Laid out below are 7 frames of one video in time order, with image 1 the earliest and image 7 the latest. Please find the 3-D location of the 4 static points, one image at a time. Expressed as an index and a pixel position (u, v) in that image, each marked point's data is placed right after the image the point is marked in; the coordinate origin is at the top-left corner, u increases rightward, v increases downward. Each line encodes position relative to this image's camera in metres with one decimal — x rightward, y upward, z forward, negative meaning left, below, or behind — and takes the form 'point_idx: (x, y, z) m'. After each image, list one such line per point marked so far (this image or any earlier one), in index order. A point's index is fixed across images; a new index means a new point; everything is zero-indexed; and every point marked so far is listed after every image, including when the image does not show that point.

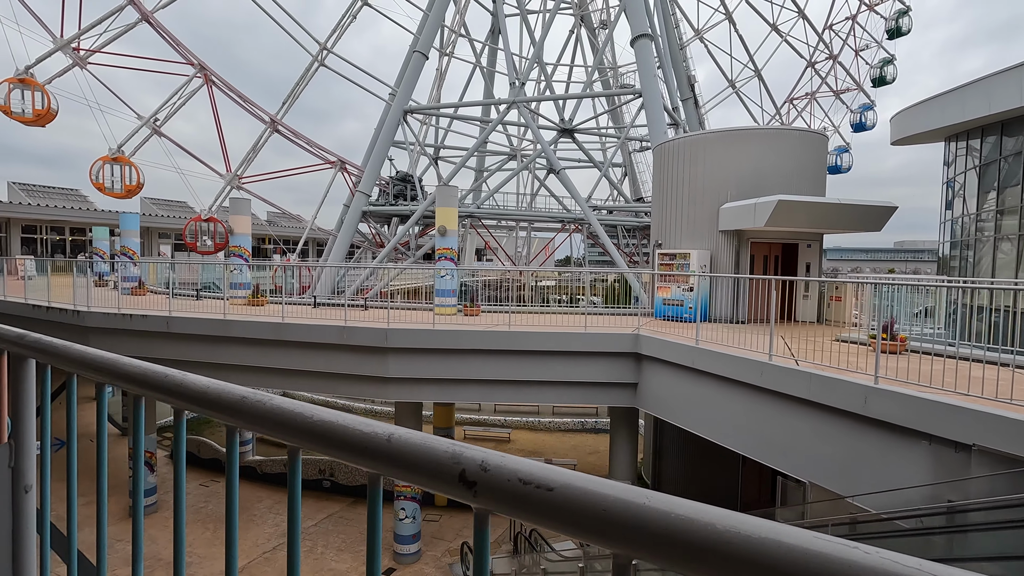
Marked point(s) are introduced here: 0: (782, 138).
0: (+6.9, +3.8, +13.5) m
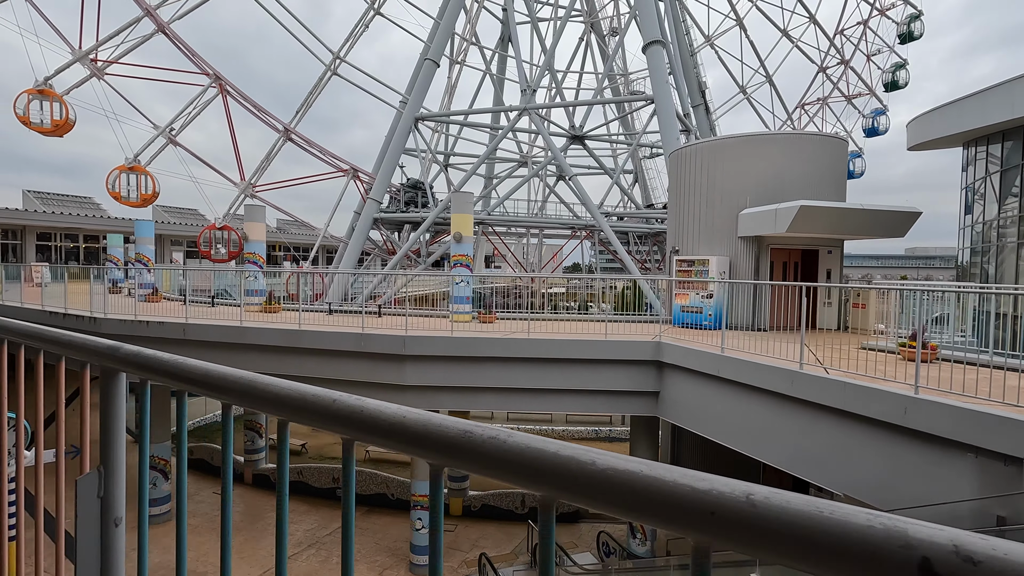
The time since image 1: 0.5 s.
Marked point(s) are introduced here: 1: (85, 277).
0: (+7.3, +3.6, +13.3) m
1: (-13.0, +0.3, +16.3) m
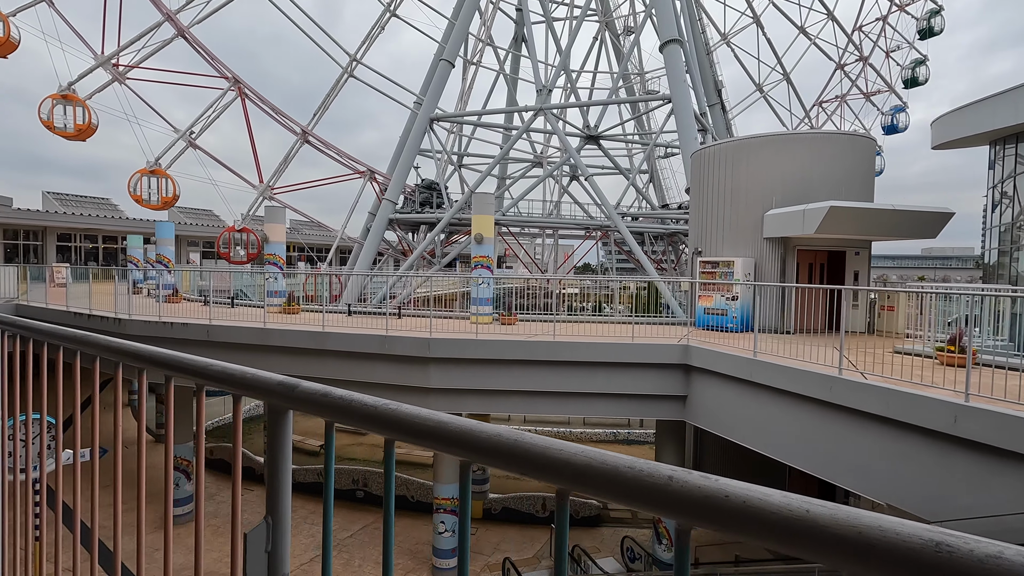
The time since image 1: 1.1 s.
0: (+7.8, +3.6, +13.1) m
1: (-12.4, +0.3, +16.5) m
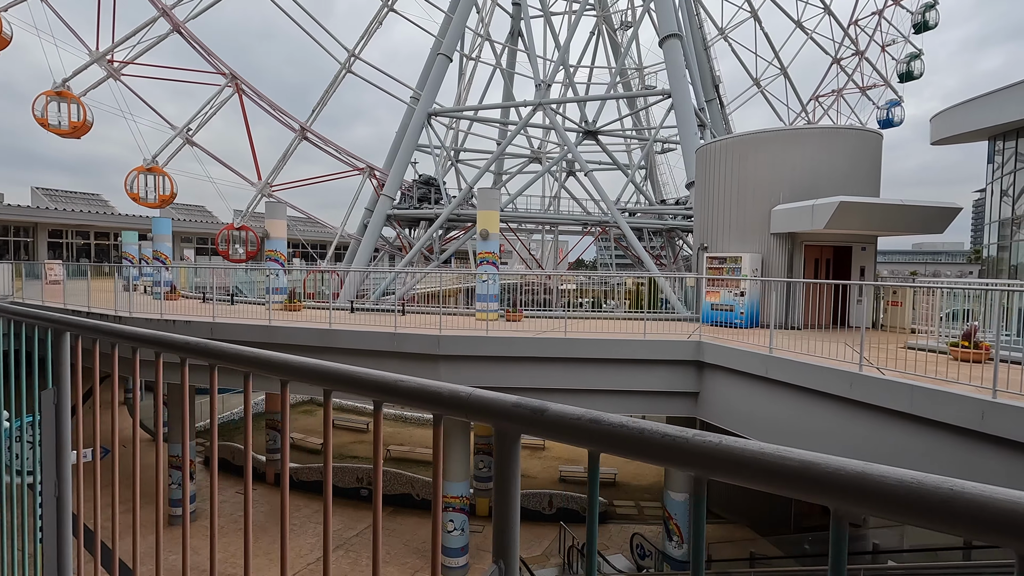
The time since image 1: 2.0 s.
0: (+8.0, +3.7, +13.1) m
1: (-12.3, +0.4, +16.2) m
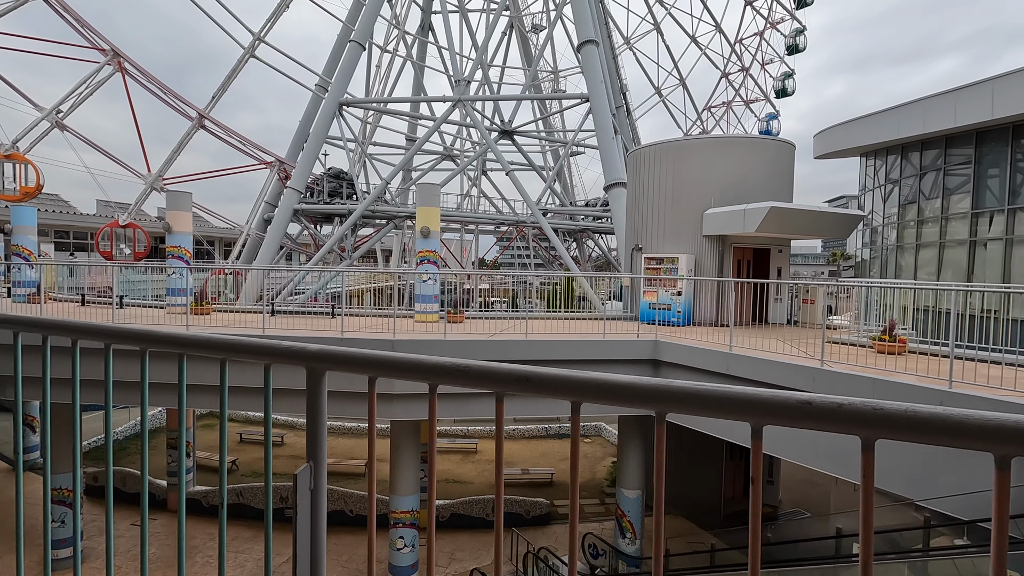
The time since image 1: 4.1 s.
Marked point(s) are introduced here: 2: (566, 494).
0: (+6.5, +3.7, +14.0) m
1: (-14.0, +0.3, +13.4) m
2: (+1.5, -5.7, +14.8) m
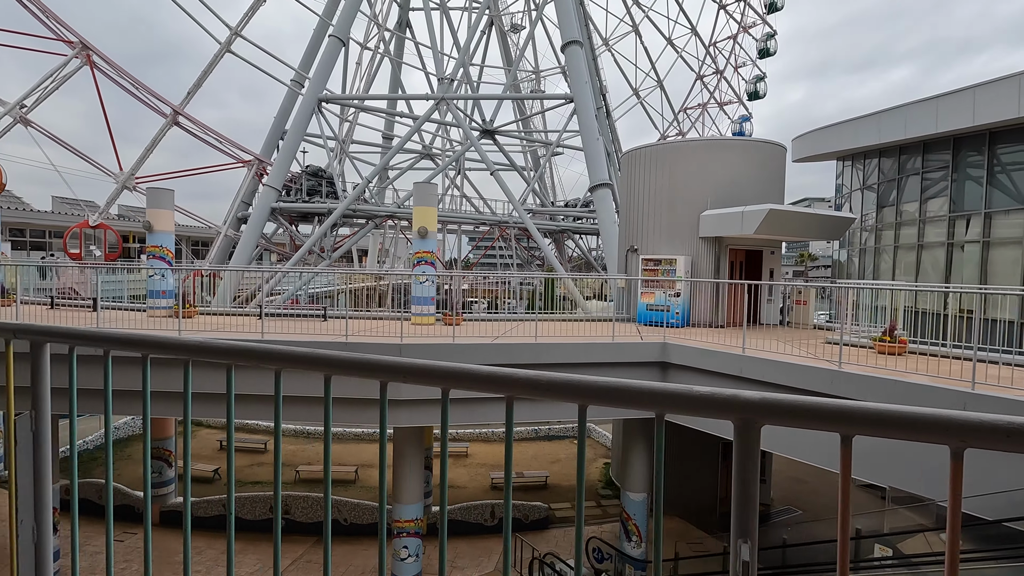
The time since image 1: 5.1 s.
0: (+6.4, +3.7, +14.2) m
1: (-14.0, +0.3, +12.5) m
2: (+1.4, -5.7, +14.7) m
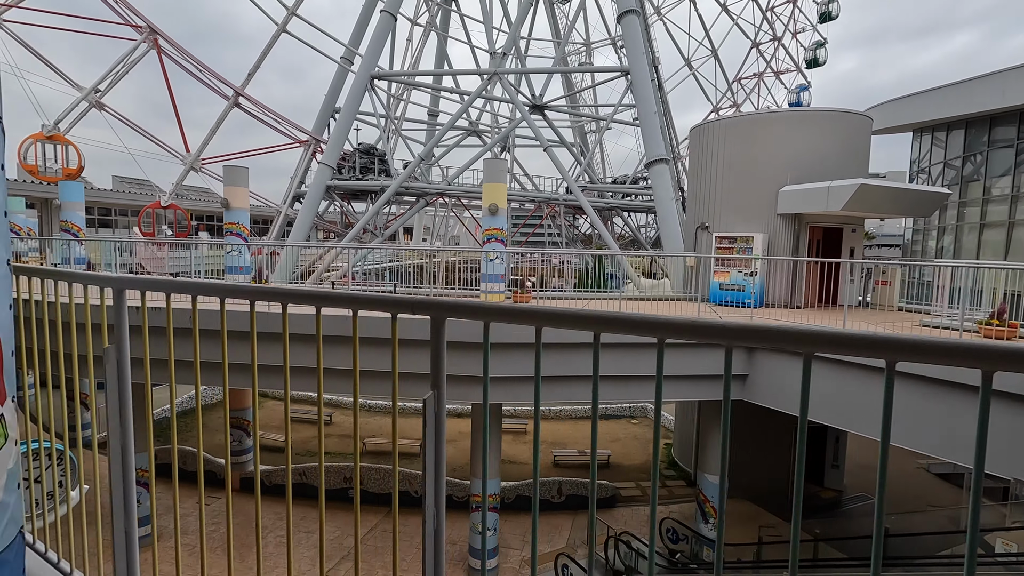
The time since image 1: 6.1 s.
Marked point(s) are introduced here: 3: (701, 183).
0: (+8.1, +4.2, +13.4) m
1: (-12.4, +0.9, +13.2) m
2: (+3.1, -5.2, +14.6) m
3: (+5.2, +2.9, +14.5) m
